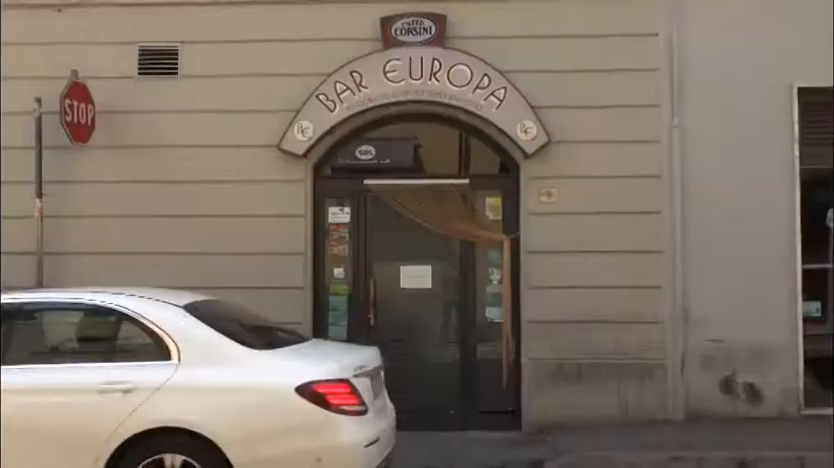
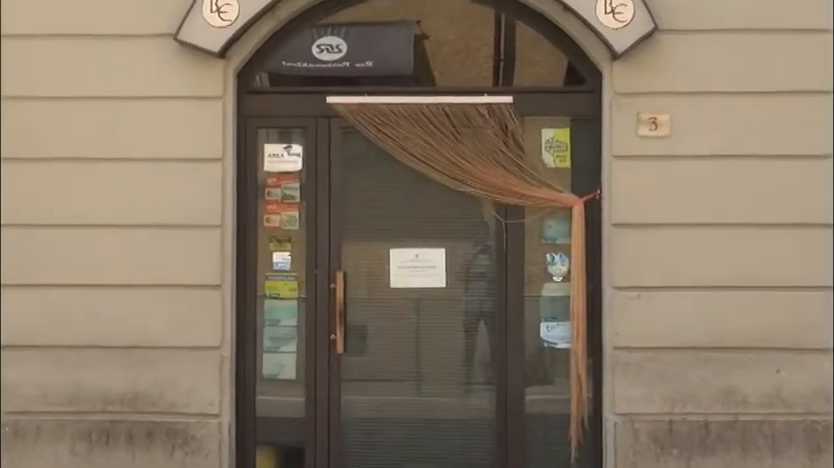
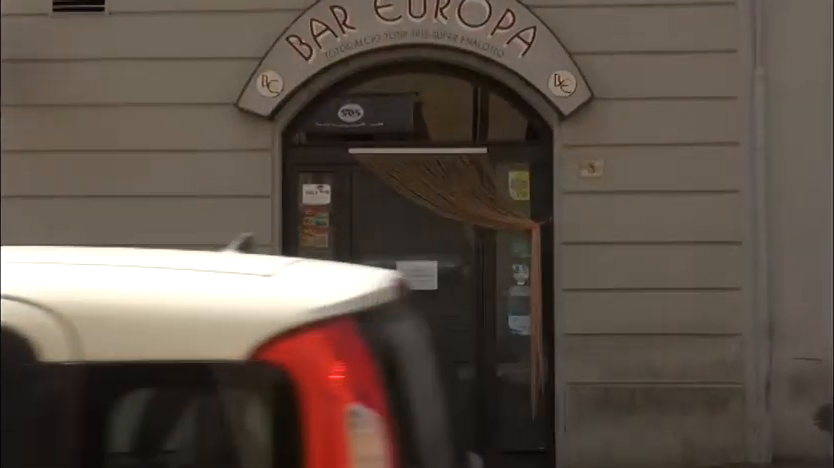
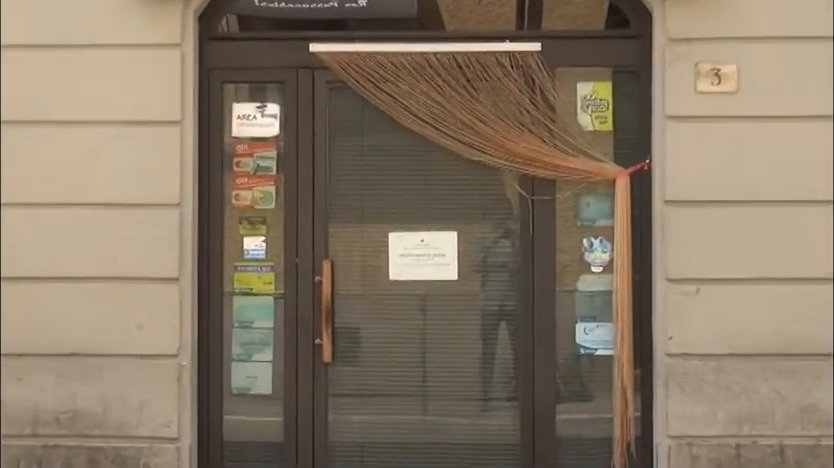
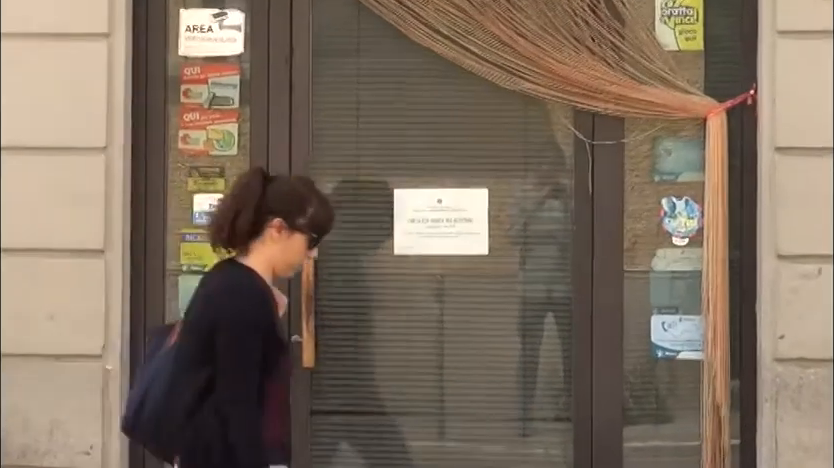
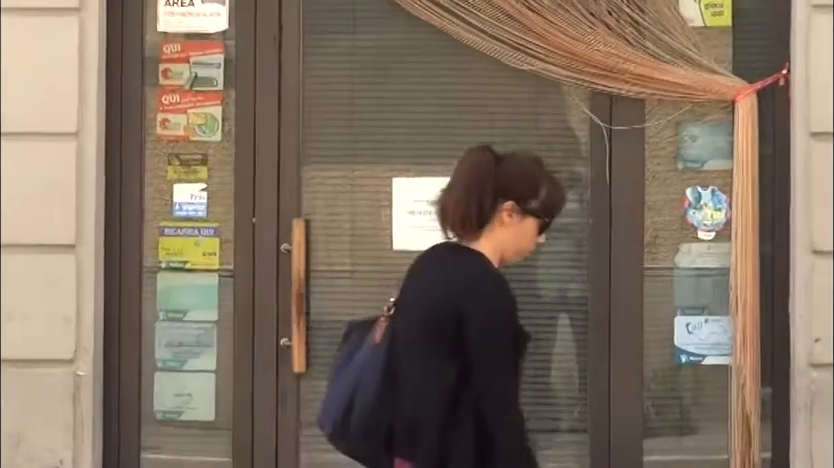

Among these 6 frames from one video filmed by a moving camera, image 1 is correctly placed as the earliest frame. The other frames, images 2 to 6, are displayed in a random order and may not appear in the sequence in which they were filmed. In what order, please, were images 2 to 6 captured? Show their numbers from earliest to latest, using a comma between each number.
3, 2, 4, 5, 6
